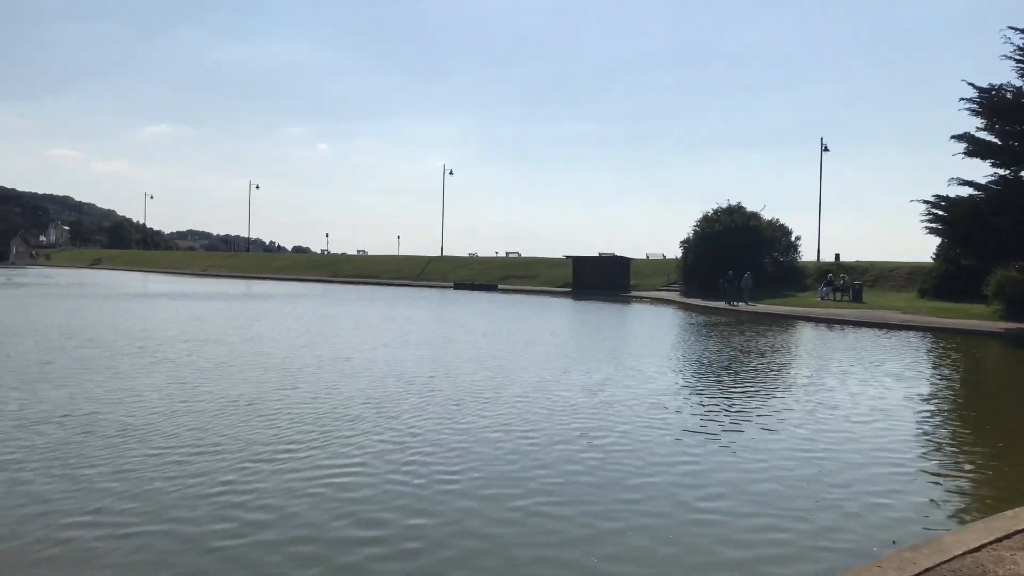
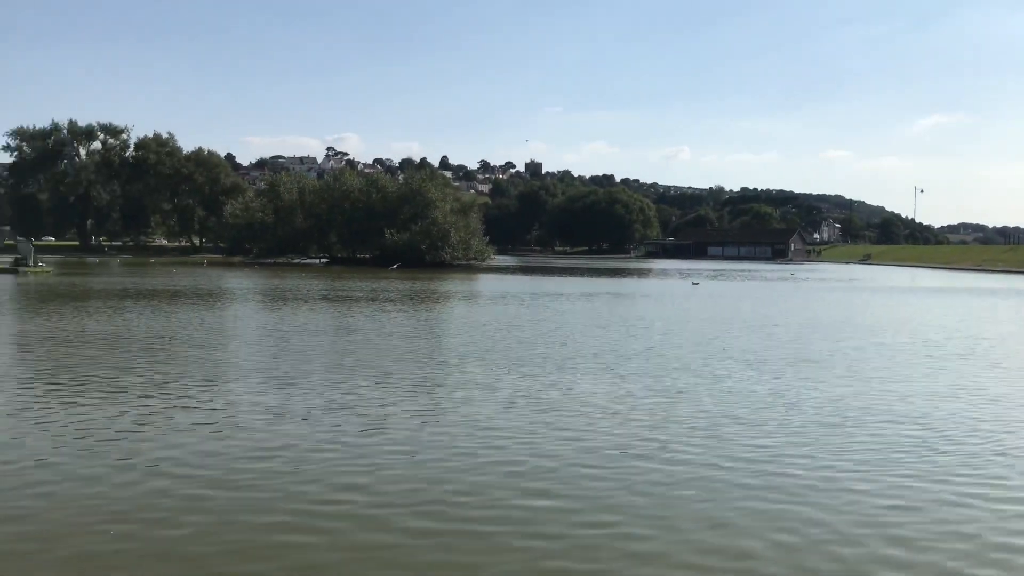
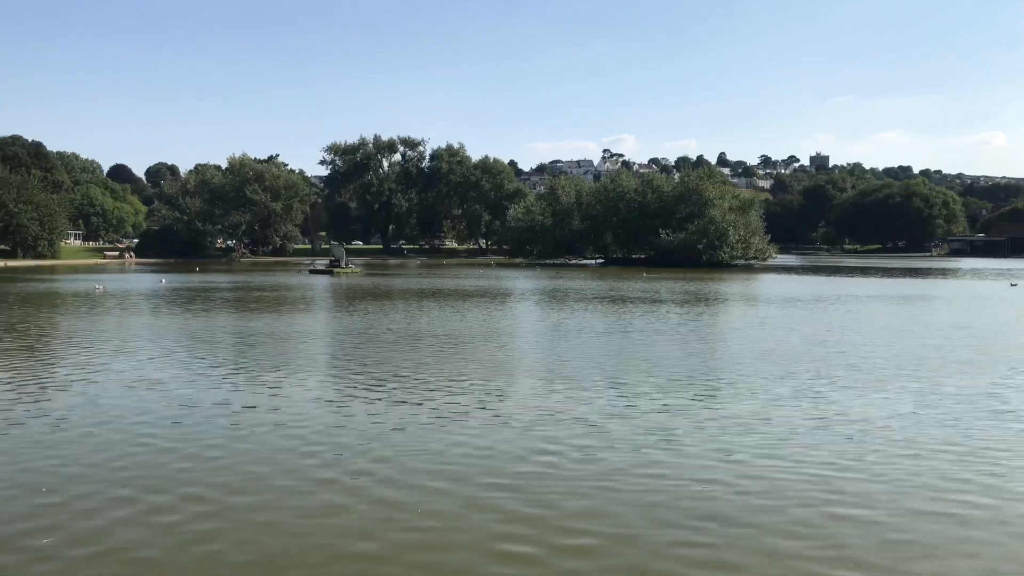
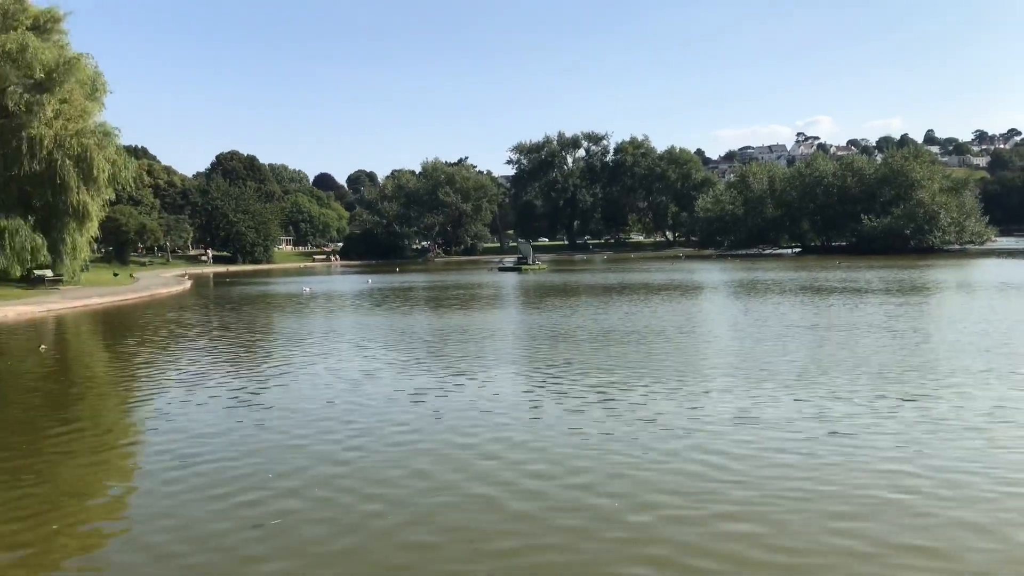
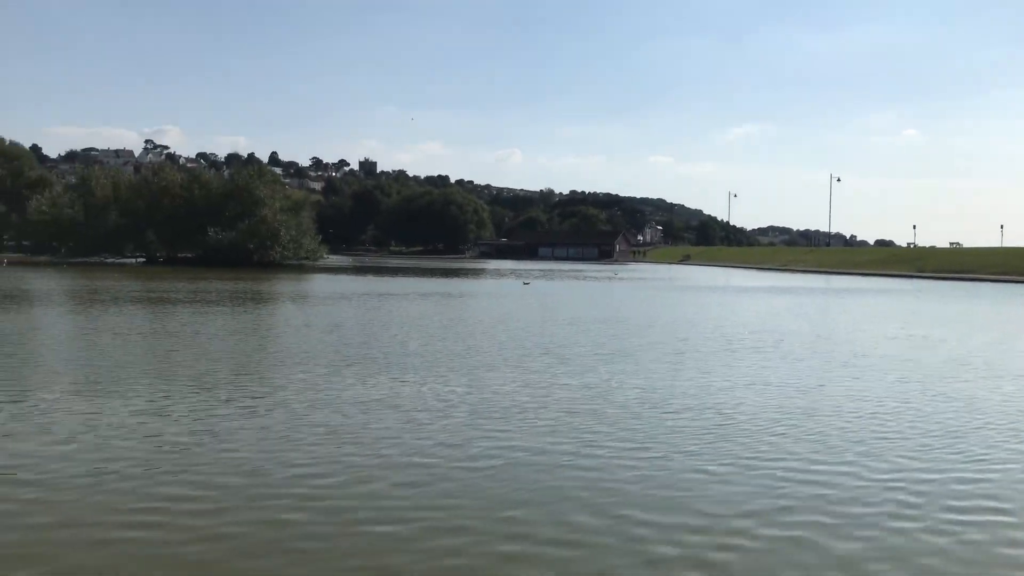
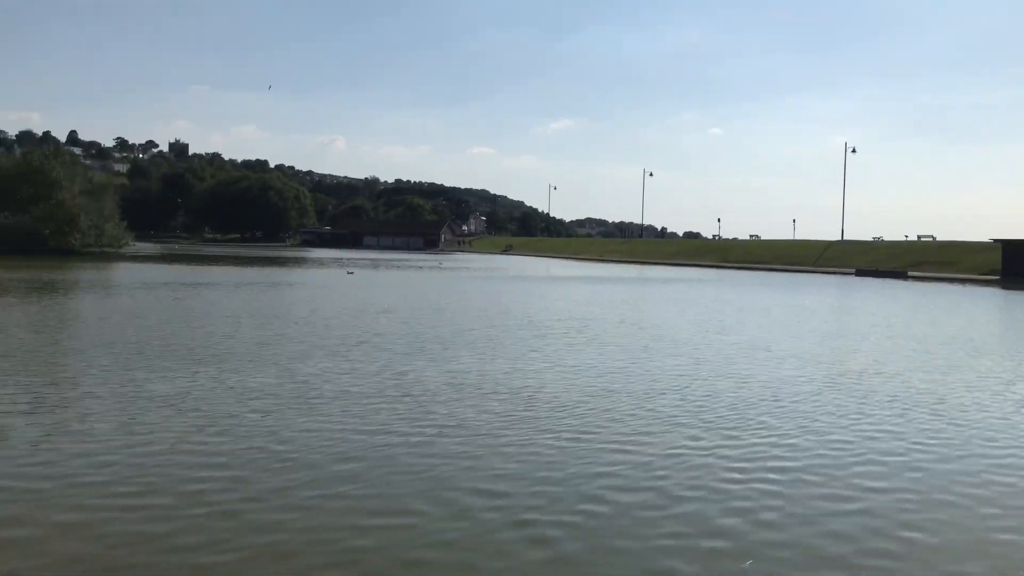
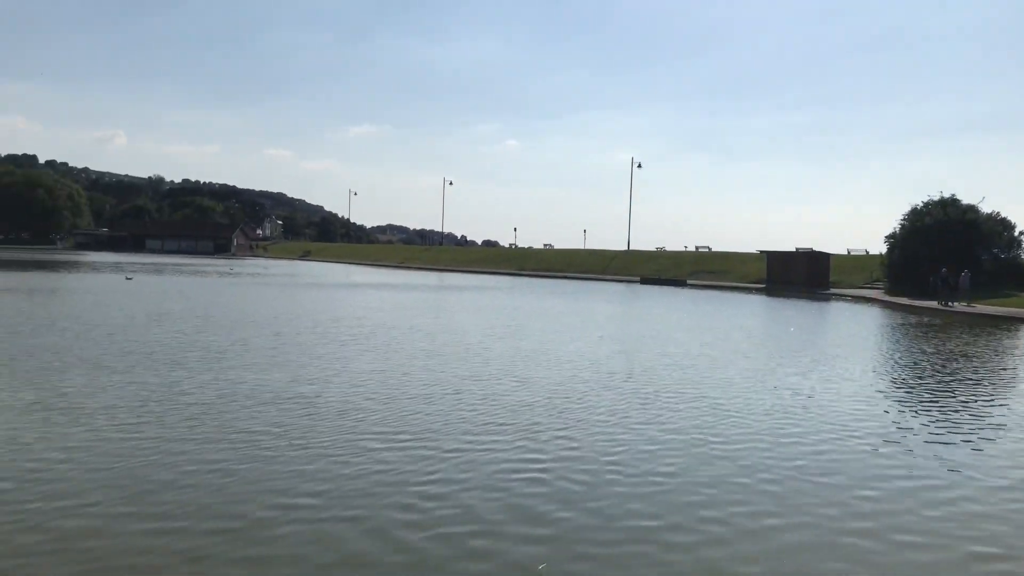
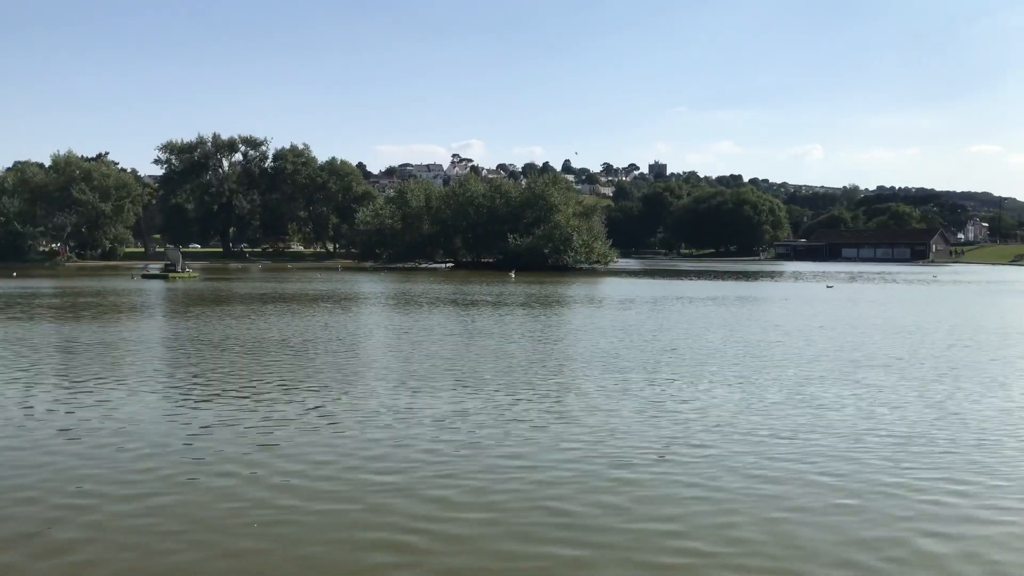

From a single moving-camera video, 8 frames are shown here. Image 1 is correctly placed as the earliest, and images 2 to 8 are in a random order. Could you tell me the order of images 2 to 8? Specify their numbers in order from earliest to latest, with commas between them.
7, 6, 5, 2, 8, 3, 4
